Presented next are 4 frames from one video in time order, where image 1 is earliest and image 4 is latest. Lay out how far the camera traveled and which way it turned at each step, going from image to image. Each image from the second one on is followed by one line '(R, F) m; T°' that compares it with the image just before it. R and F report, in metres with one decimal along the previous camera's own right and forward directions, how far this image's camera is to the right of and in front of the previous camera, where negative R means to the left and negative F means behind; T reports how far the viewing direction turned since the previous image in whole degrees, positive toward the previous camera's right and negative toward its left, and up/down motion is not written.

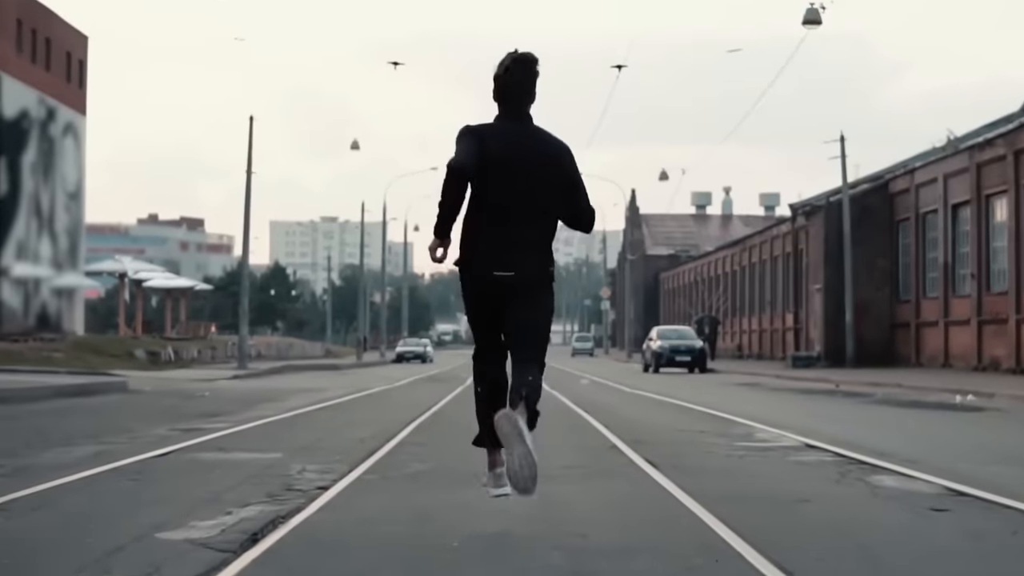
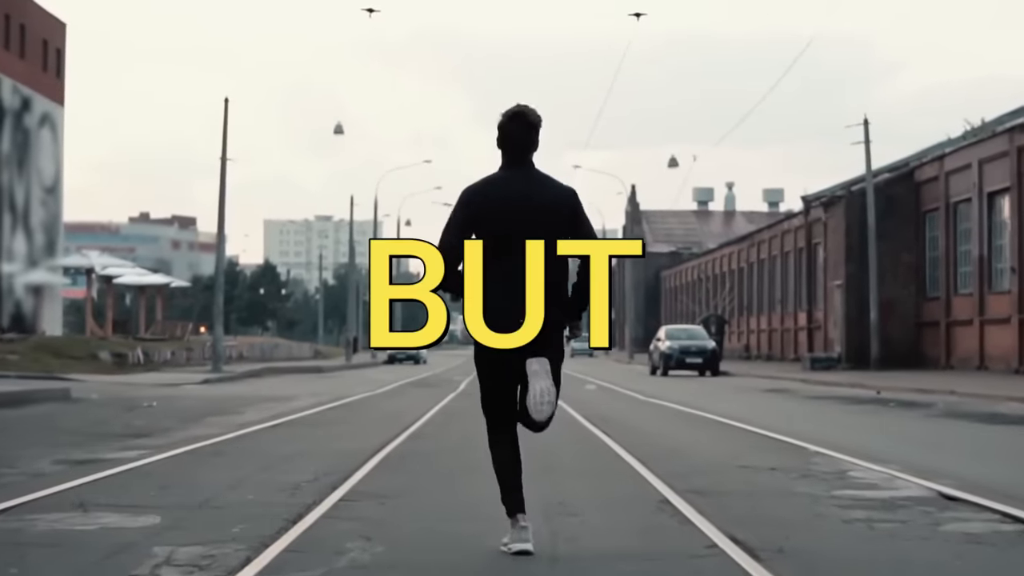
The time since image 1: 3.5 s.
(0.0, +4.1) m; 0°
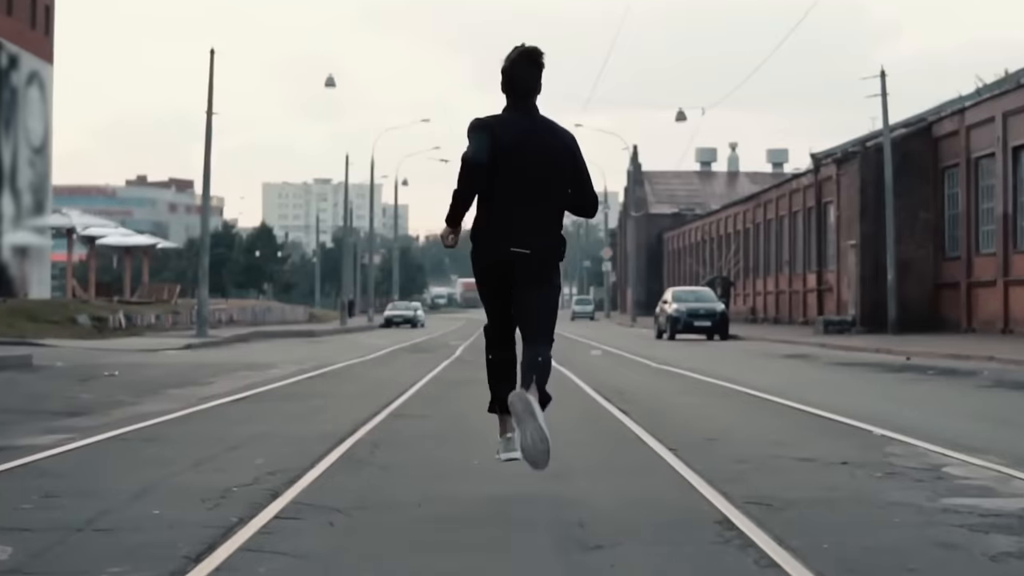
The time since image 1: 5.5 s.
(0.0, +2.3) m; 0°
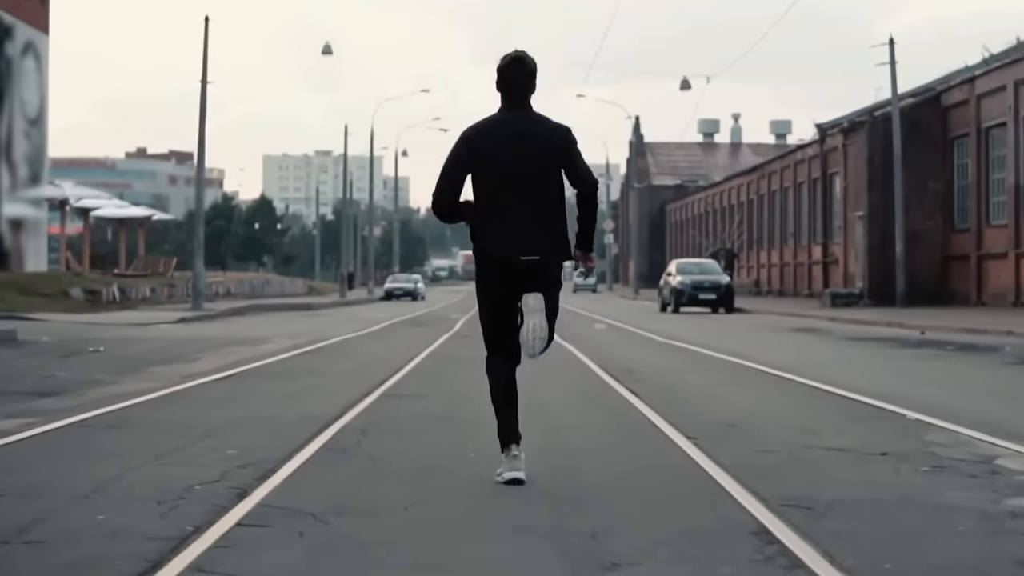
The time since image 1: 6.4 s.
(0.0, +0.9) m; 0°
